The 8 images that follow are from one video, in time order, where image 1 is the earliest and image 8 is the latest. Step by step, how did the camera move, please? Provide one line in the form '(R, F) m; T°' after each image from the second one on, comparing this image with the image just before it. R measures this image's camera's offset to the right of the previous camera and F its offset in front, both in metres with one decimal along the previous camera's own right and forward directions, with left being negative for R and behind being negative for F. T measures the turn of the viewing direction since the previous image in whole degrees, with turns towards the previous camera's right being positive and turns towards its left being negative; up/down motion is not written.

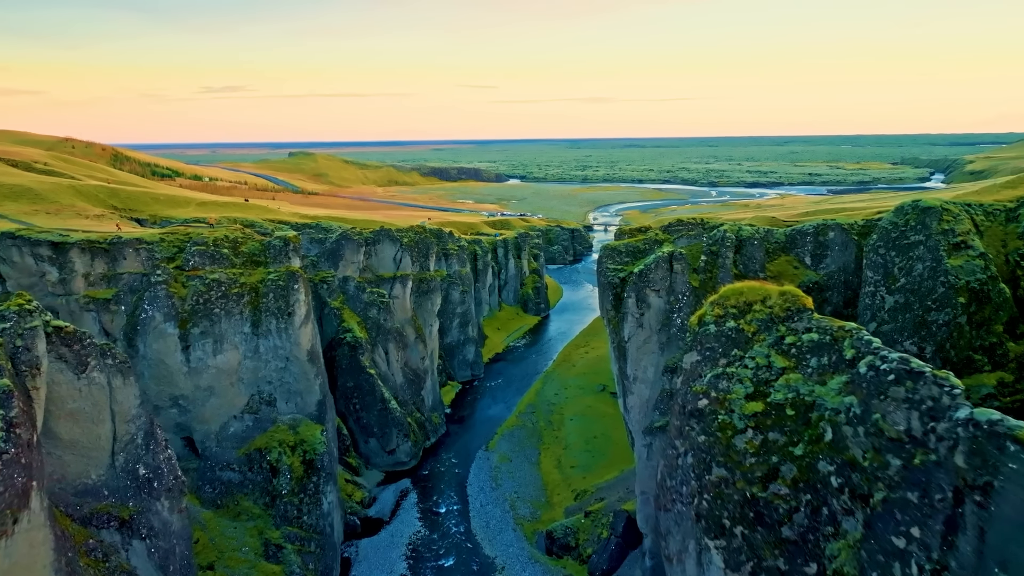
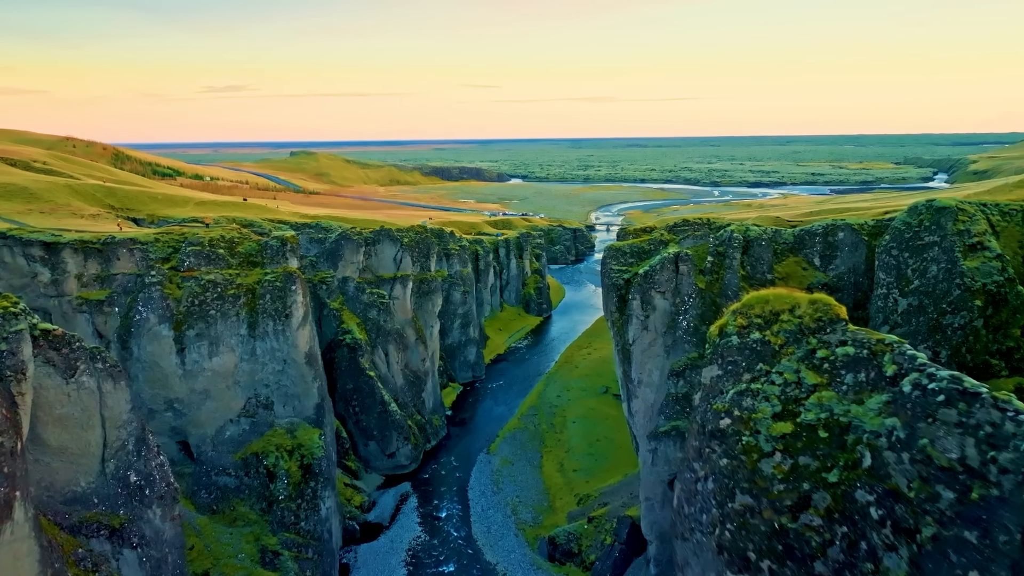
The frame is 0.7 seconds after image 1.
(0.0, +0.7) m; 0°
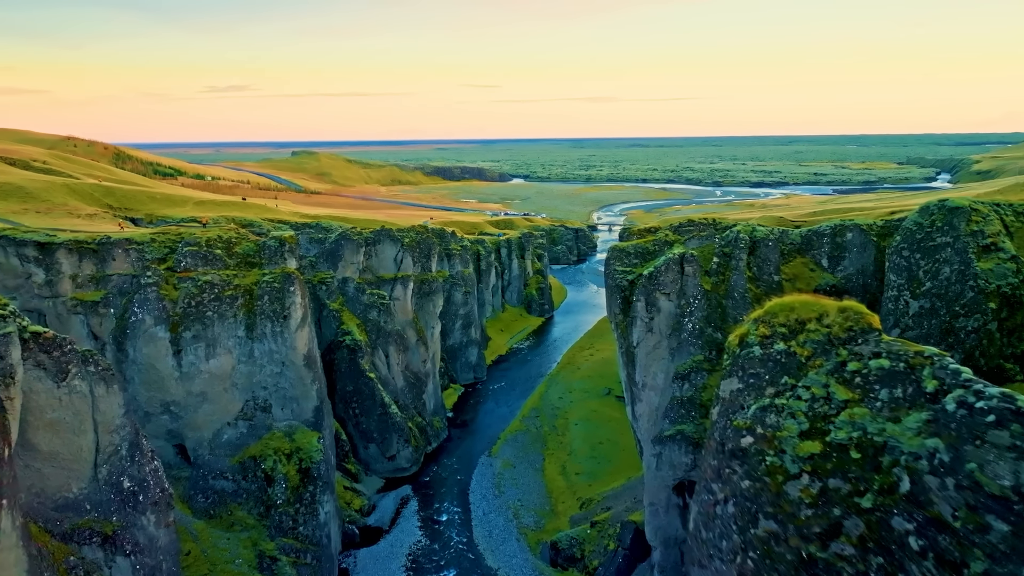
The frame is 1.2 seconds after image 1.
(0.0, +0.6) m; 0°
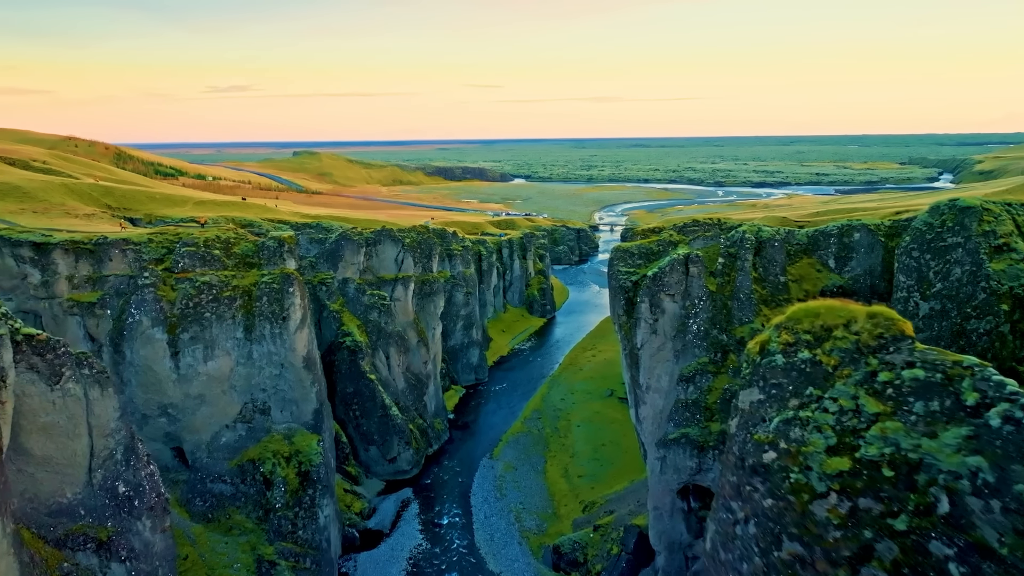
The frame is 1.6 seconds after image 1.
(0.0, +0.4) m; 0°
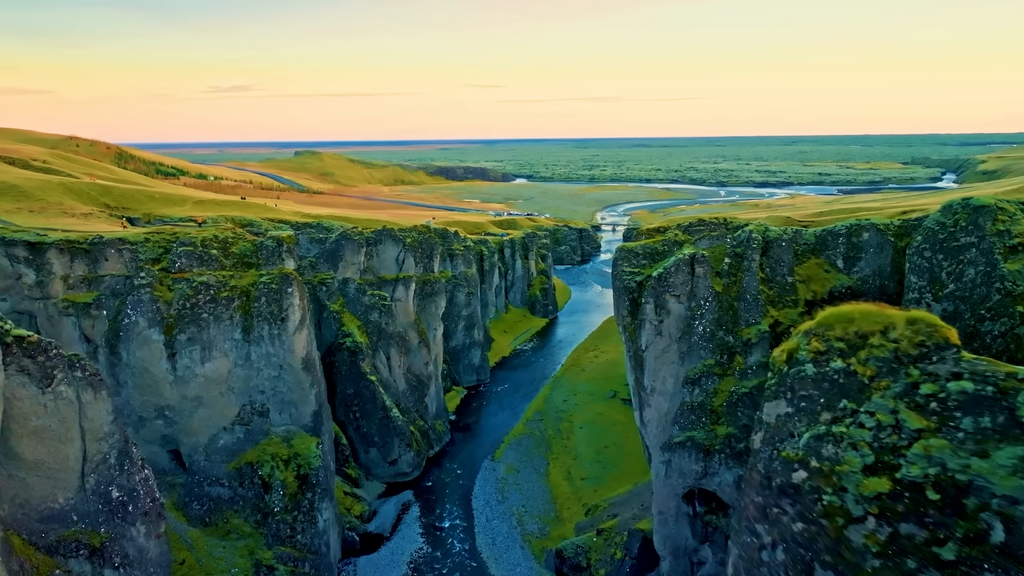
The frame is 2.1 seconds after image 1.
(0.0, +0.5) m; 0°
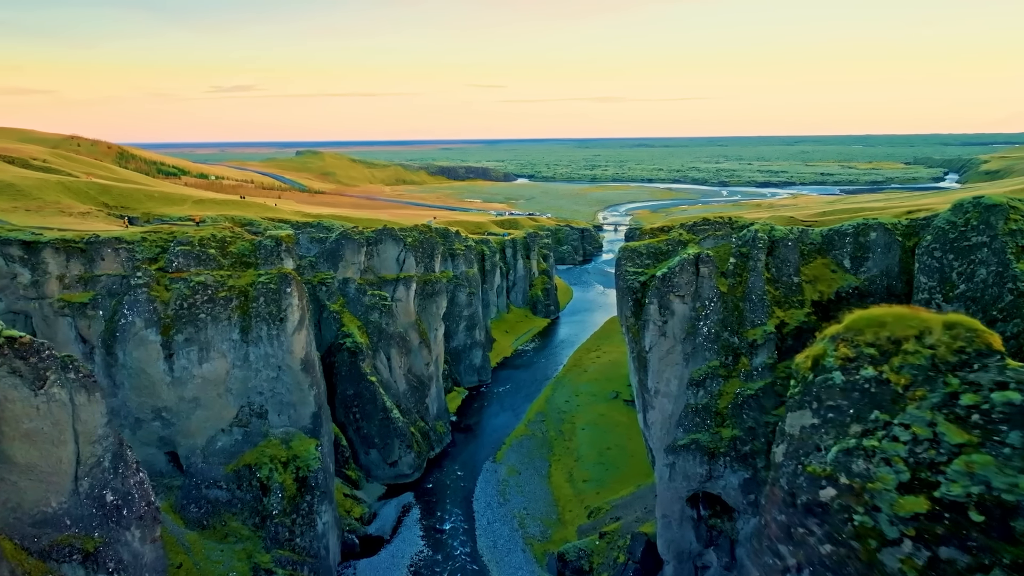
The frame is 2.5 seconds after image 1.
(0.0, +0.4) m; 0°
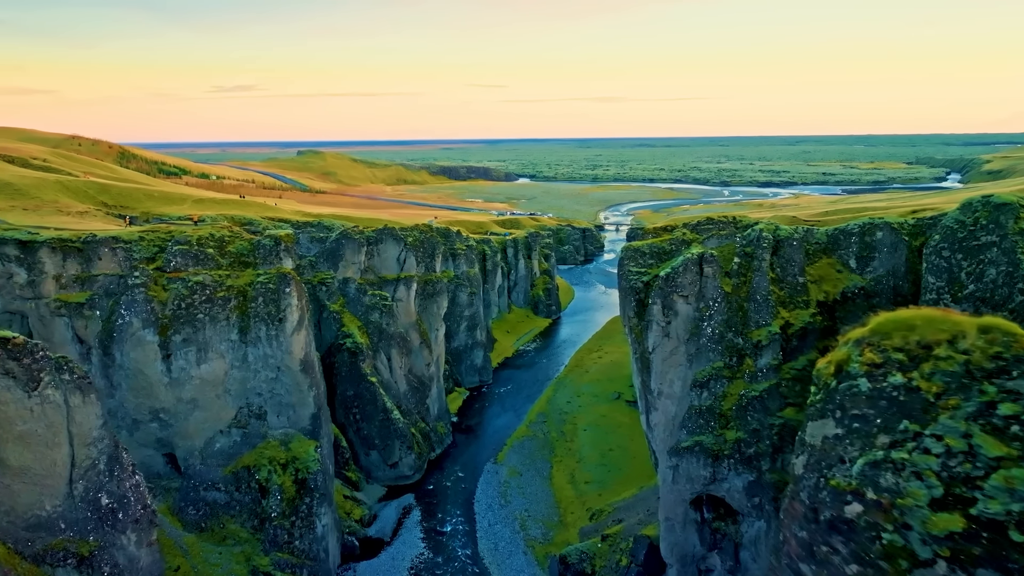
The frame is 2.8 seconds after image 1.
(0.0, +0.3) m; 0°
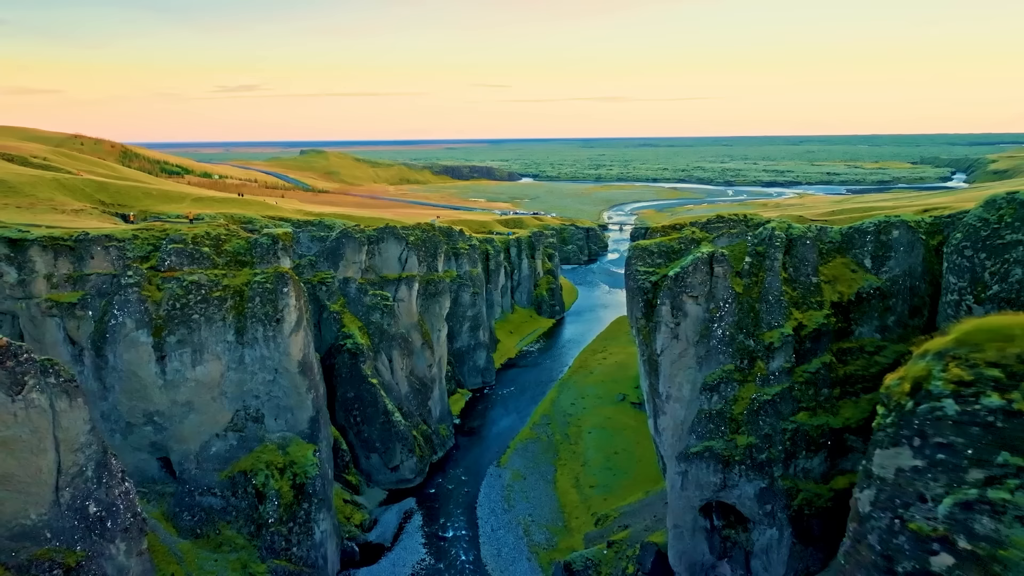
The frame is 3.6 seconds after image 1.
(0.0, +0.9) m; 0°
